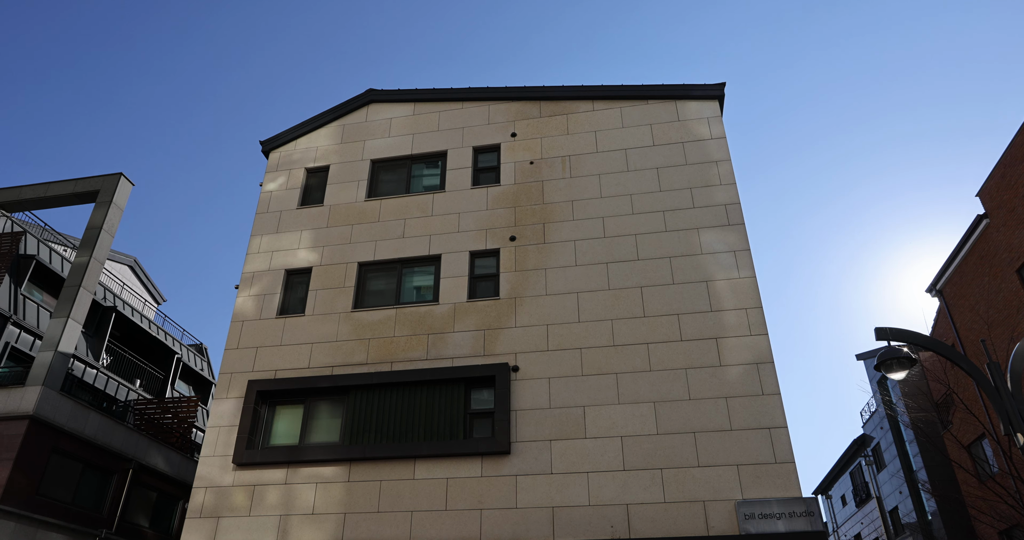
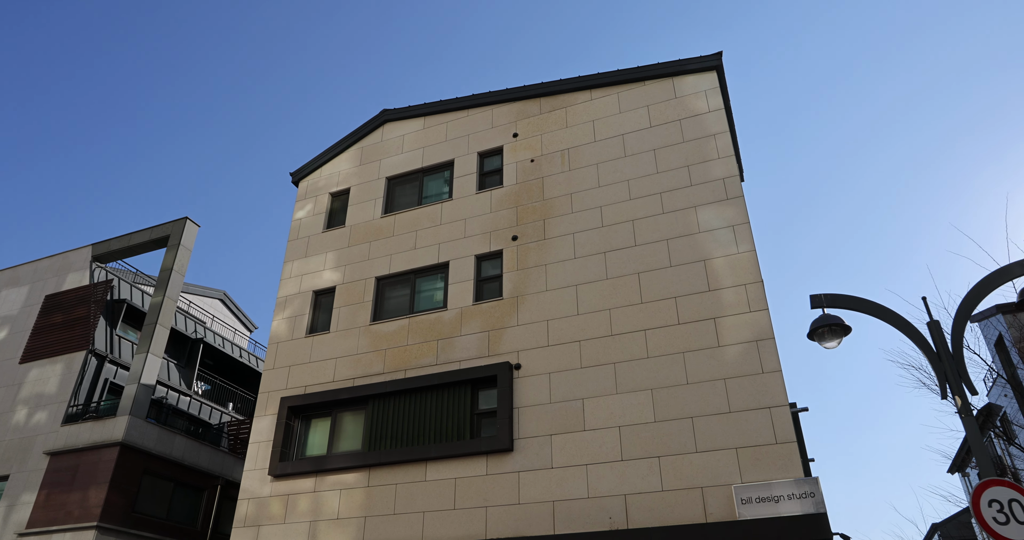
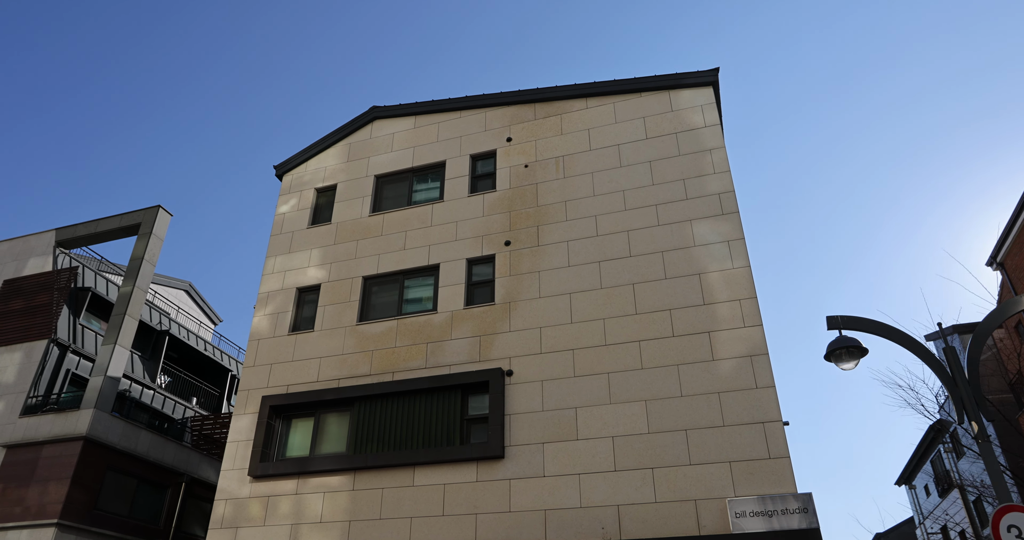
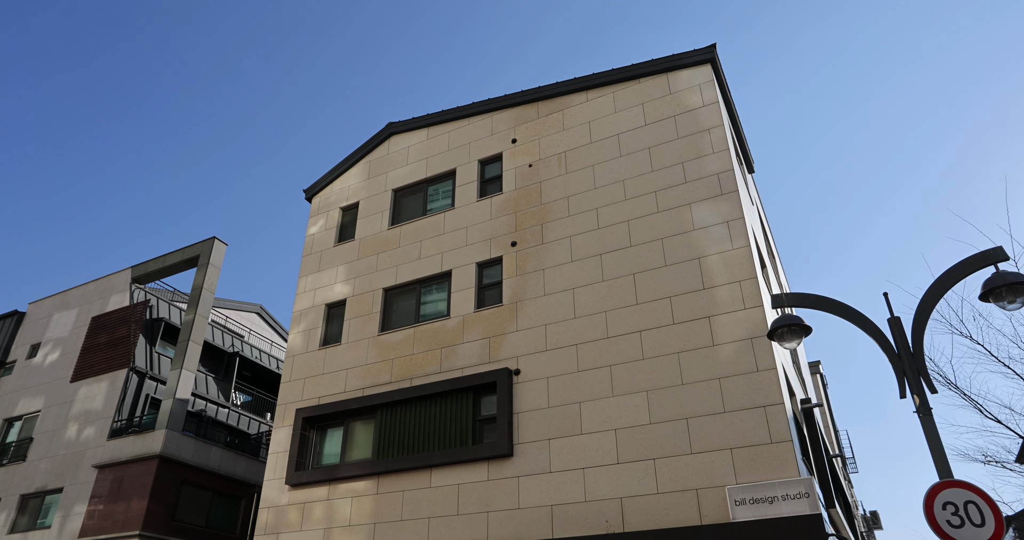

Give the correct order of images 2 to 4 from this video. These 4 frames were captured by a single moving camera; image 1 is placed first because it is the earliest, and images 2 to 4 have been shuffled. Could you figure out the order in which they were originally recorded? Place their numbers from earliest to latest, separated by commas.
3, 2, 4
